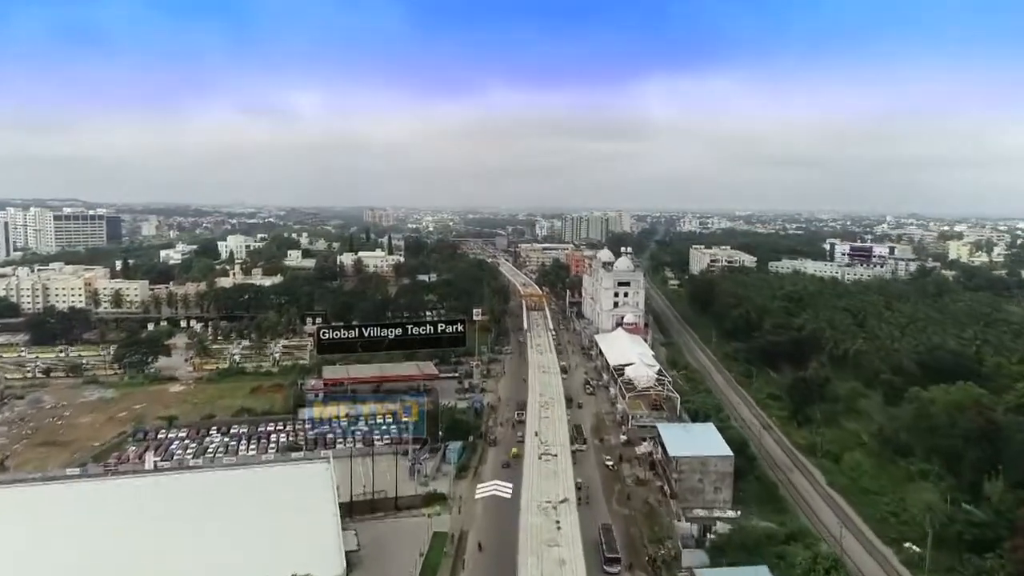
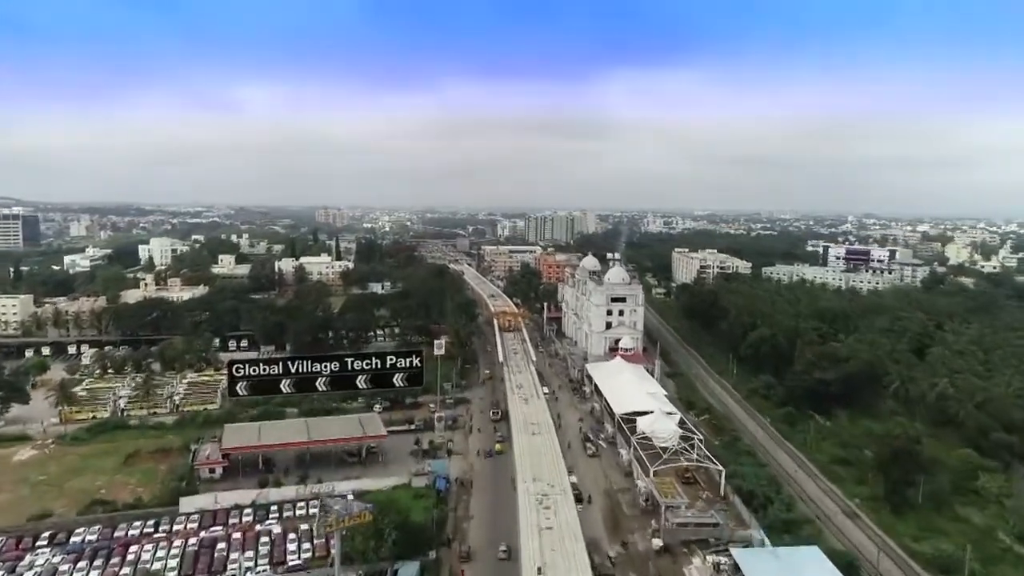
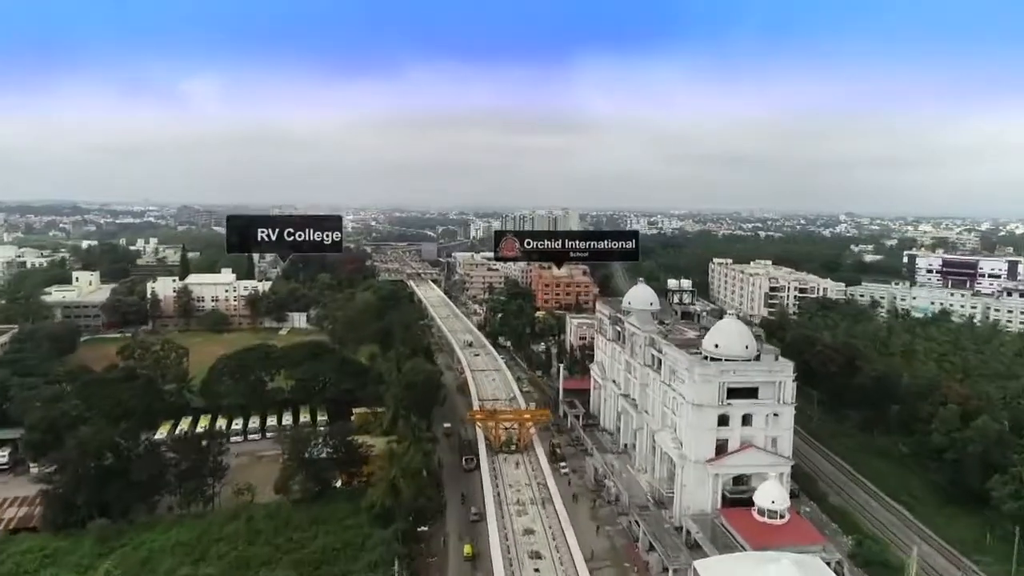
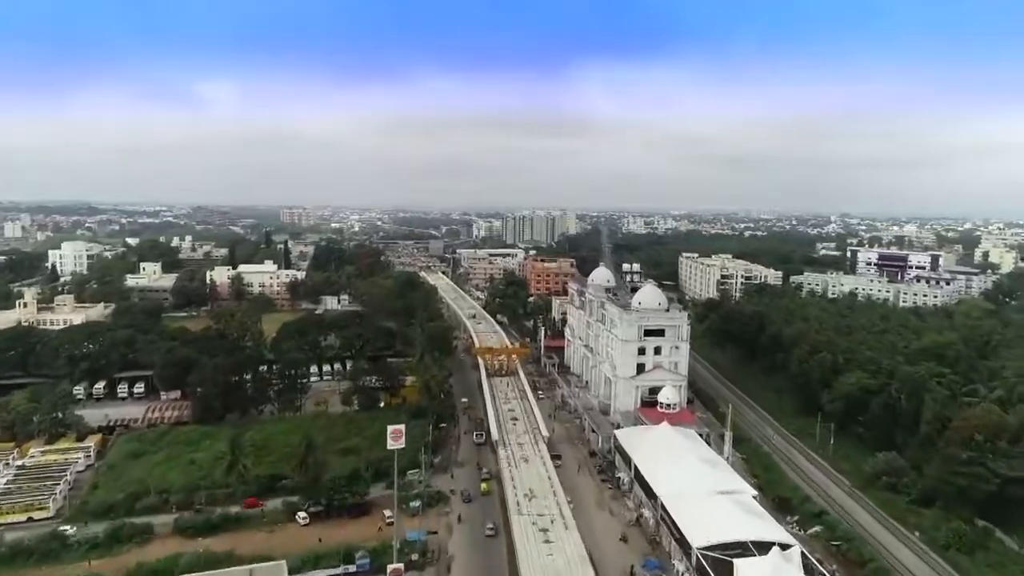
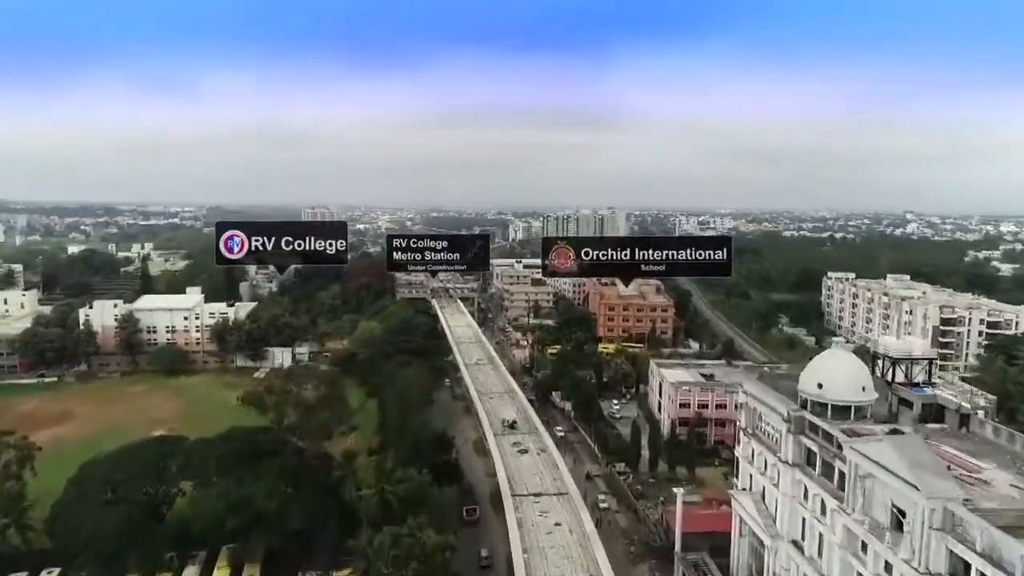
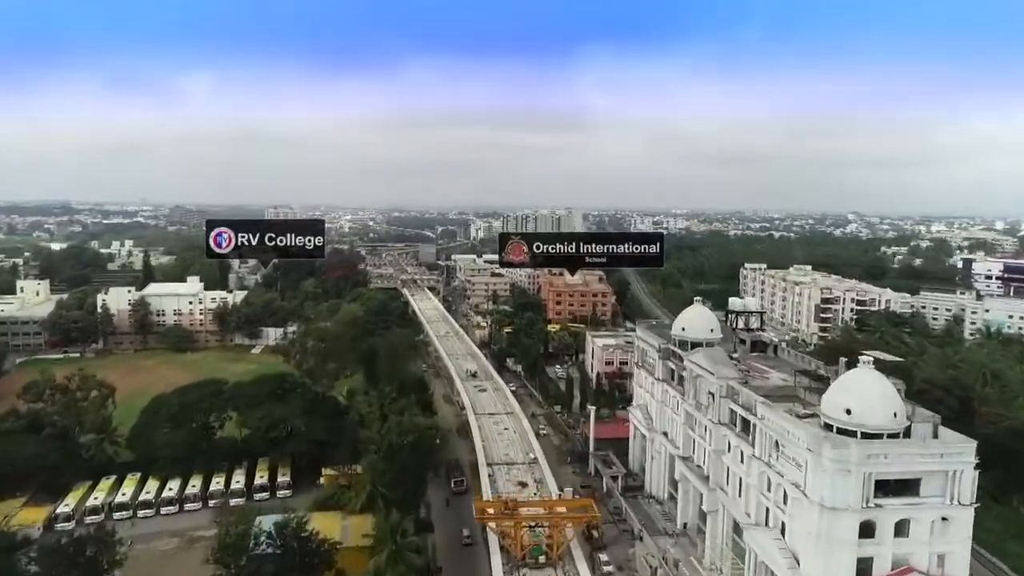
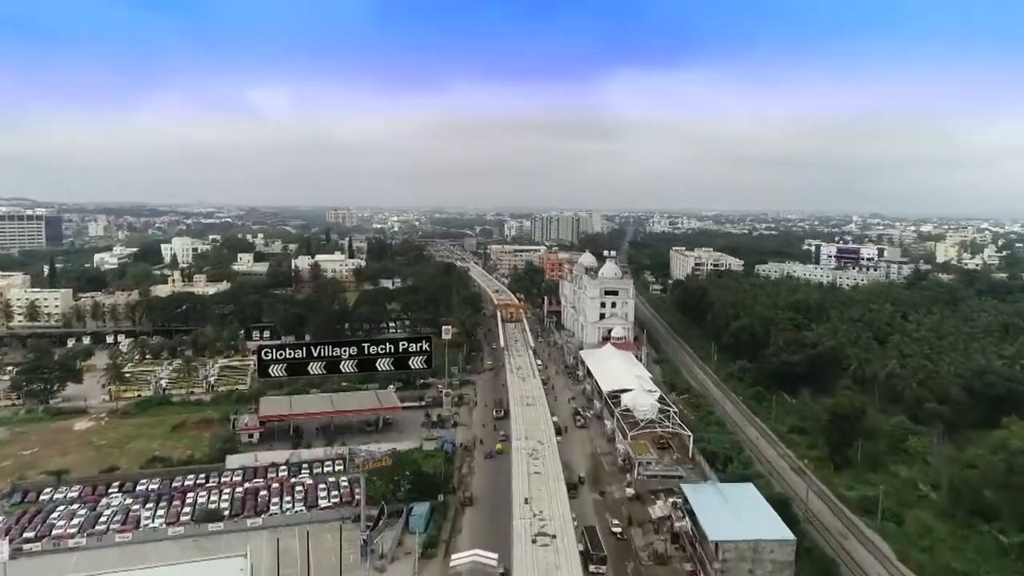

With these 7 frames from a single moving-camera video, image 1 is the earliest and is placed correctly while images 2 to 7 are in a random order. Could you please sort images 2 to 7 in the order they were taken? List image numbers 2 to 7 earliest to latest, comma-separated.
7, 2, 4, 3, 6, 5
